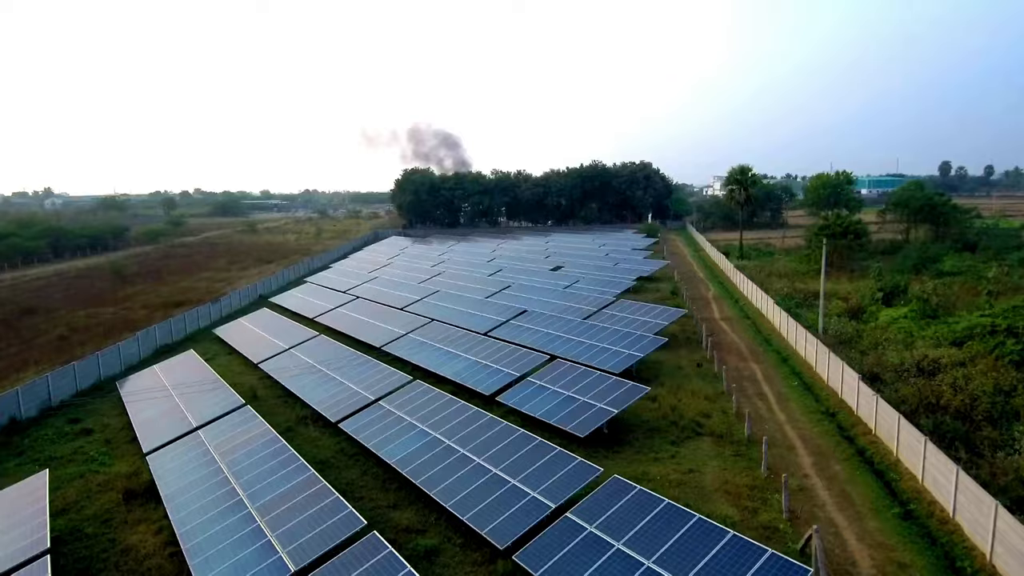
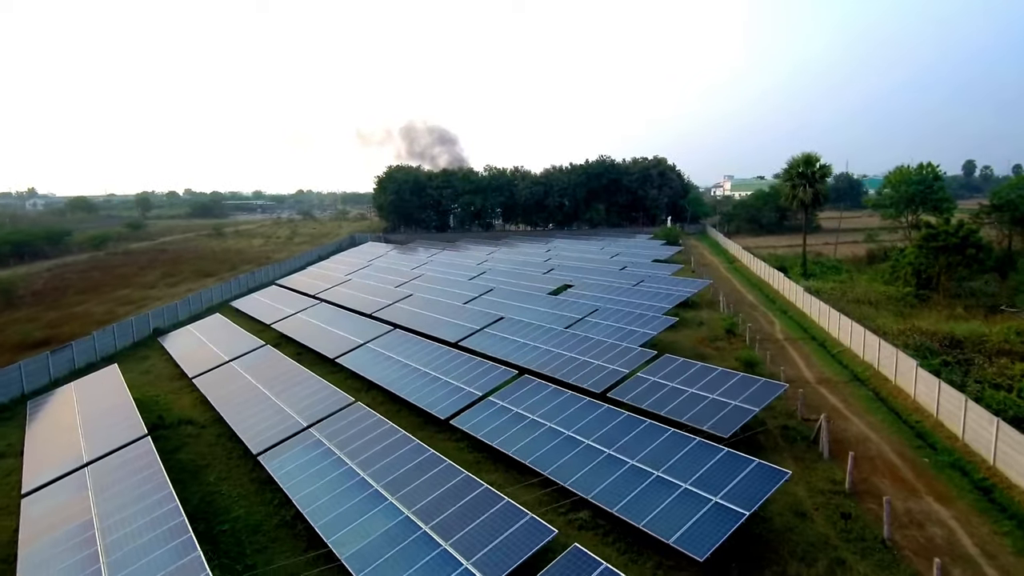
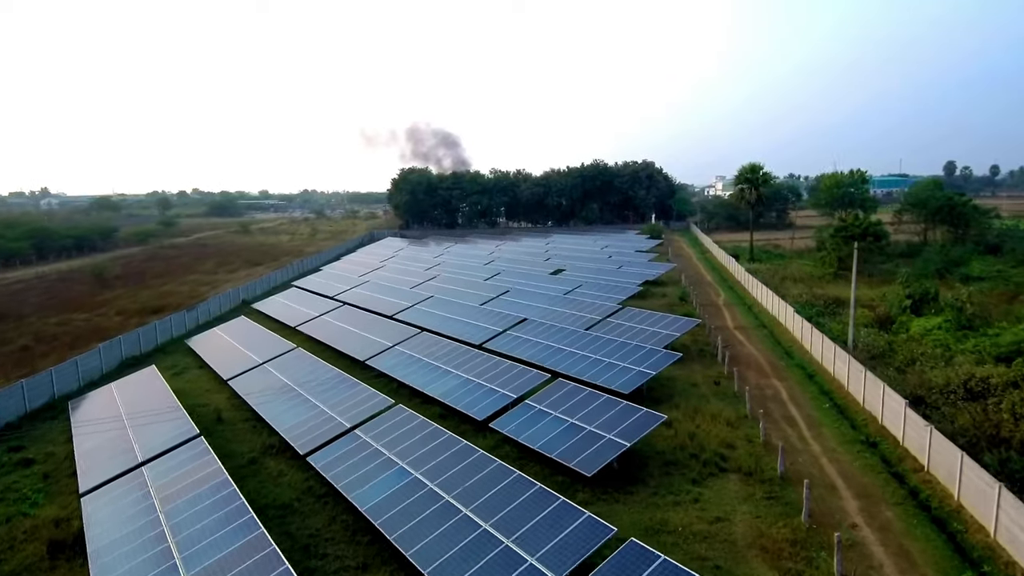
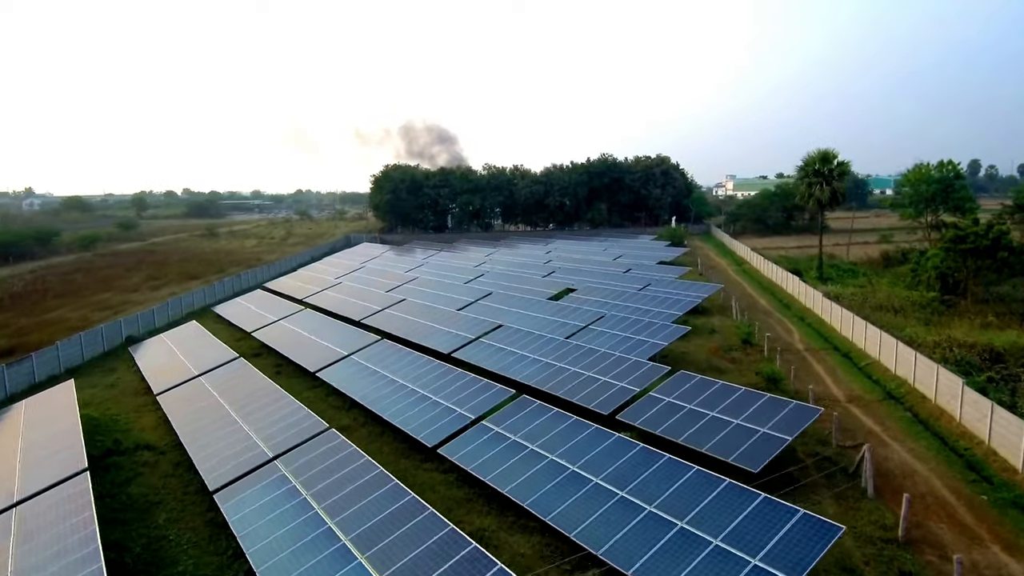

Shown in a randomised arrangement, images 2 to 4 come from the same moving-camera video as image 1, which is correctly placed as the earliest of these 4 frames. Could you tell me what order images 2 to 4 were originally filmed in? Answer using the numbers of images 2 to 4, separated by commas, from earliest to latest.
3, 2, 4
